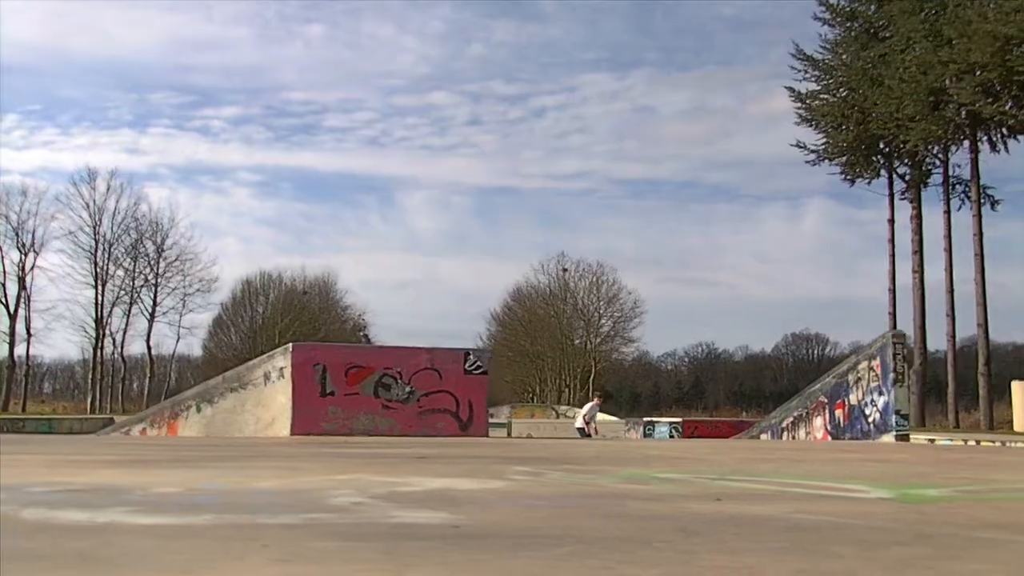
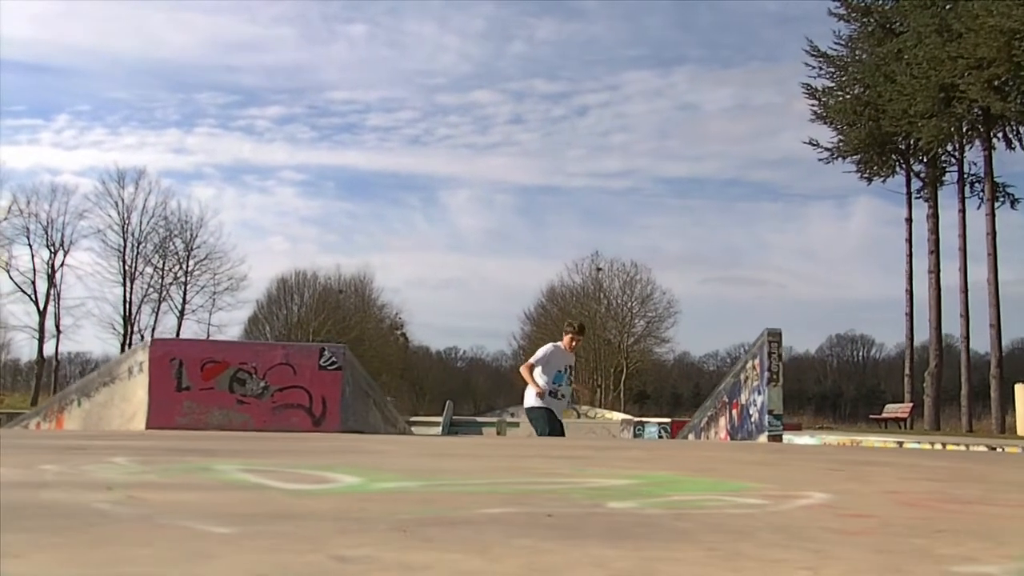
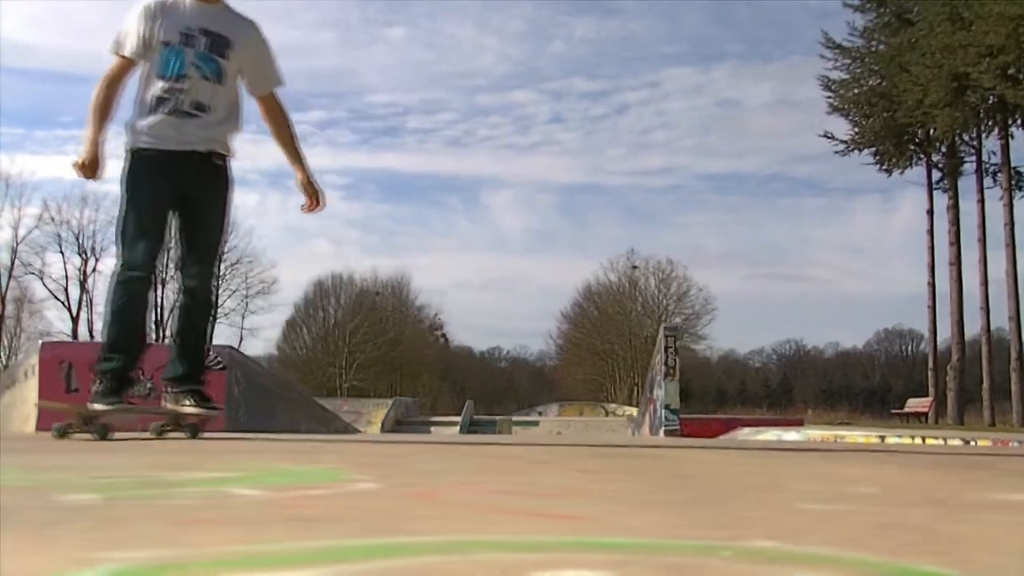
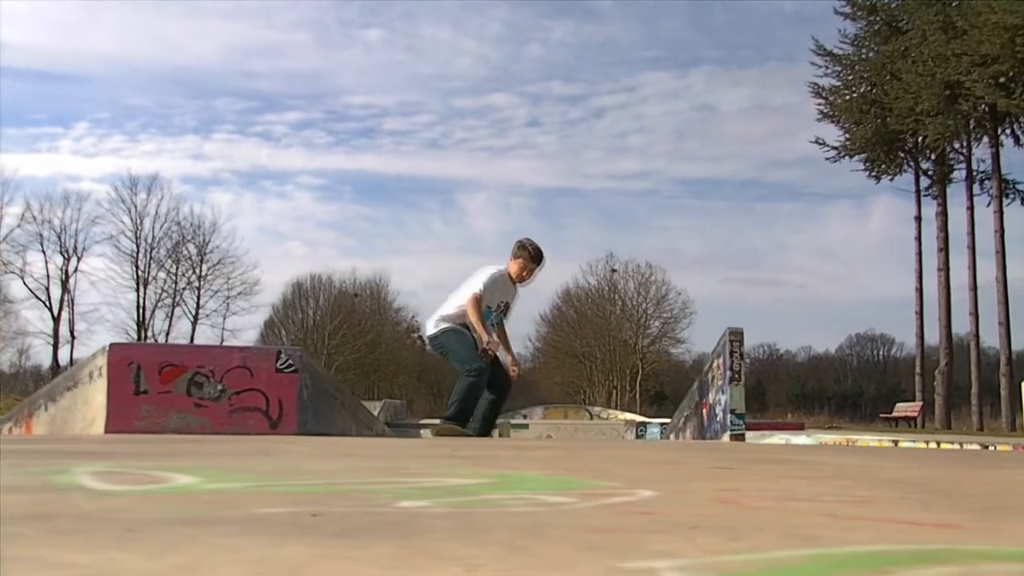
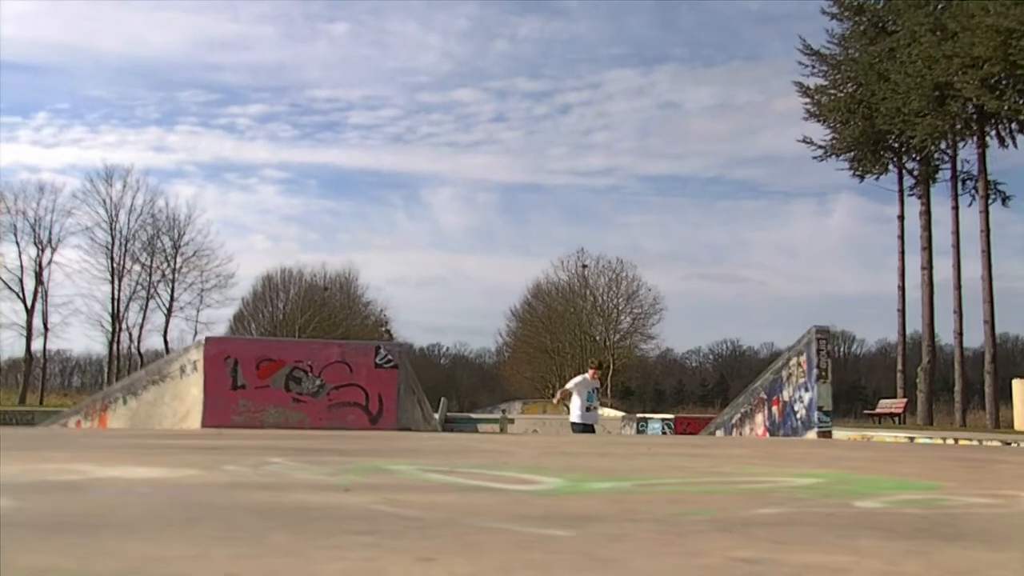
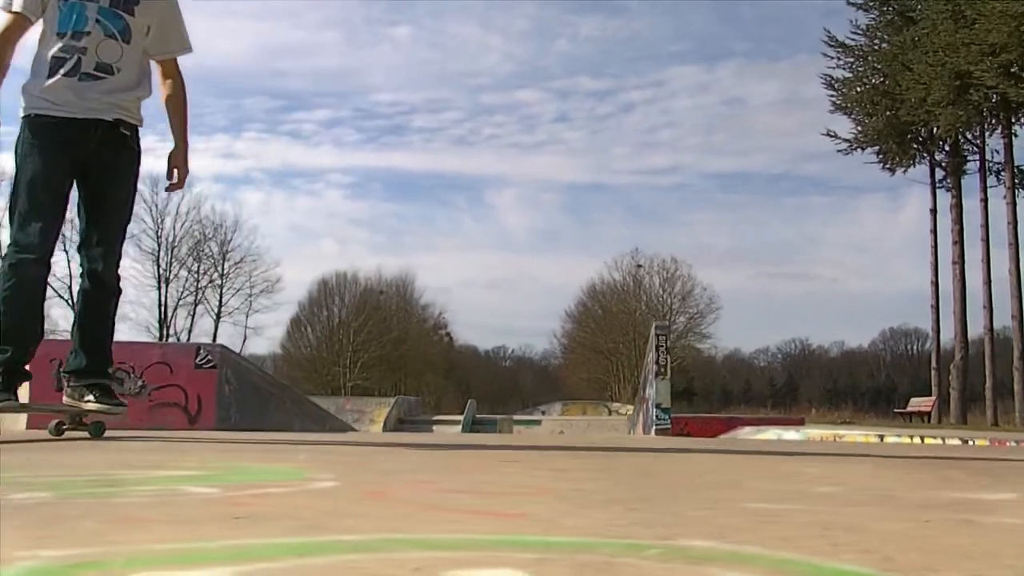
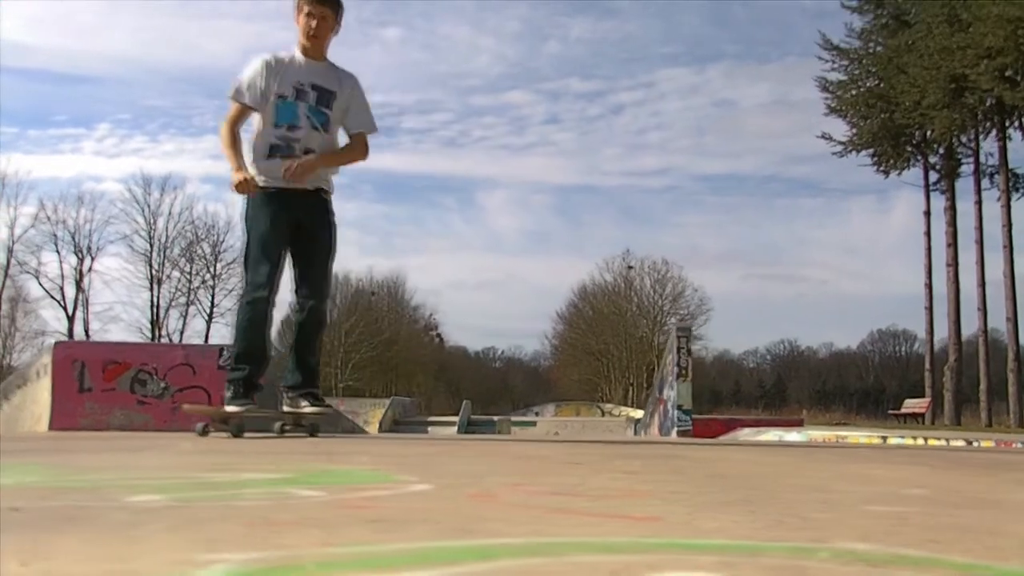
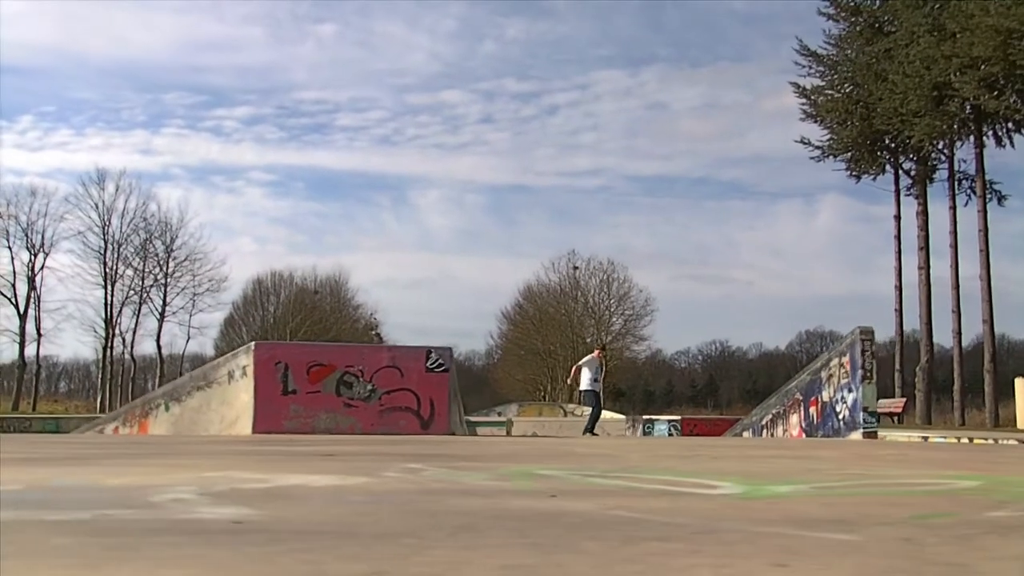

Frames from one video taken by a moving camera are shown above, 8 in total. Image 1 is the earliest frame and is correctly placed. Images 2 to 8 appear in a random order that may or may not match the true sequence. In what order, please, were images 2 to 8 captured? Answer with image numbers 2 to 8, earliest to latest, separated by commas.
8, 5, 2, 4, 7, 3, 6
